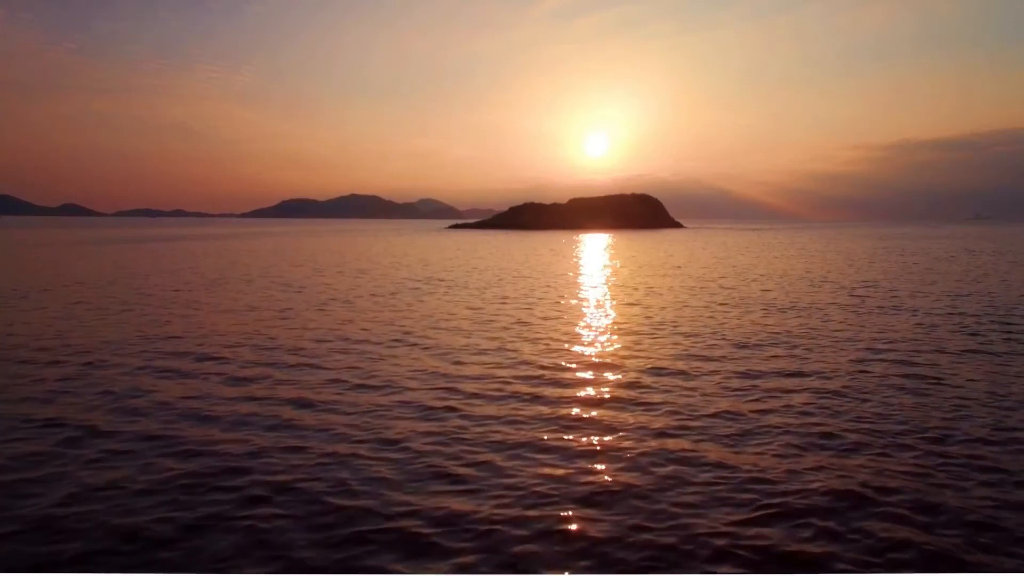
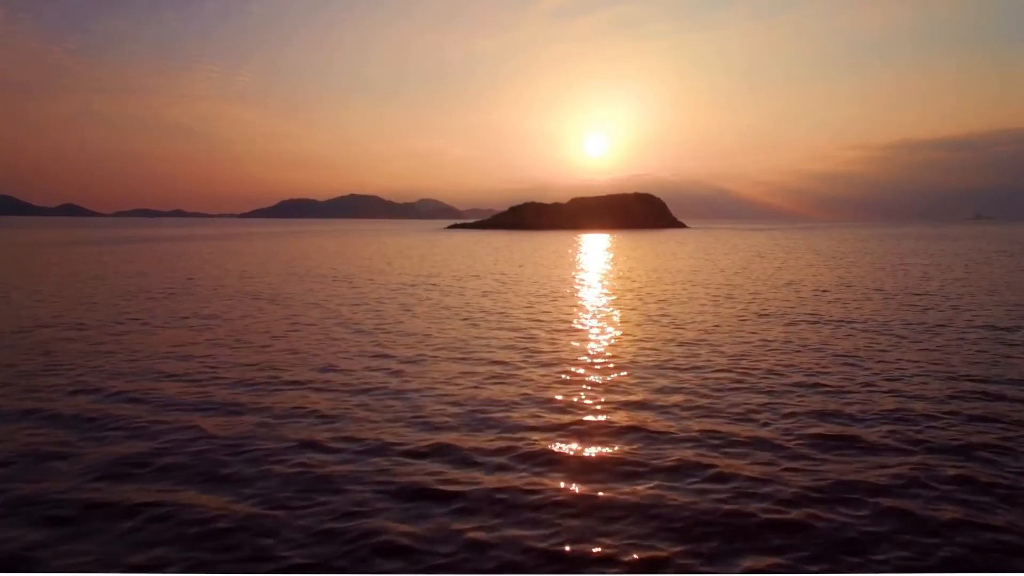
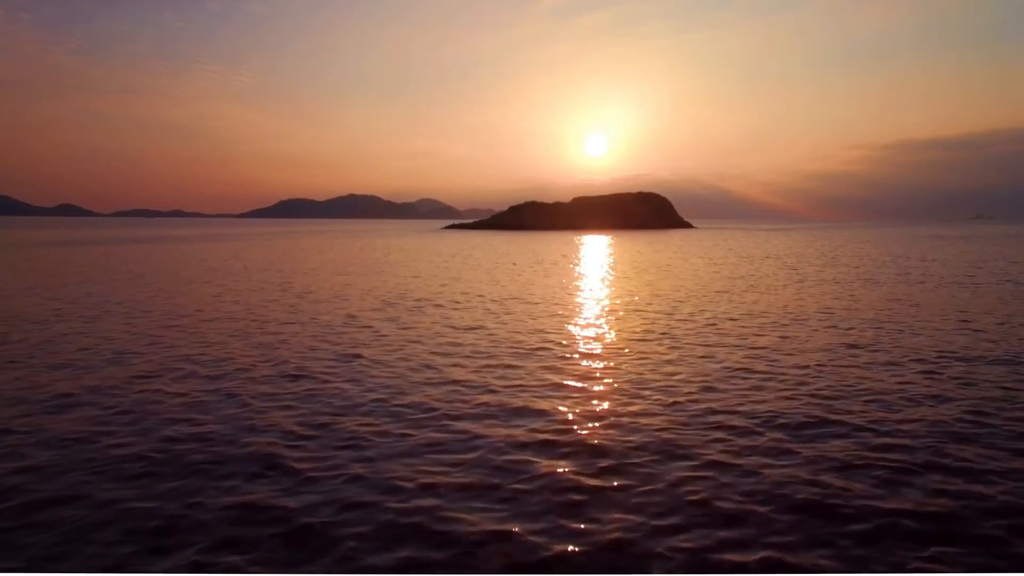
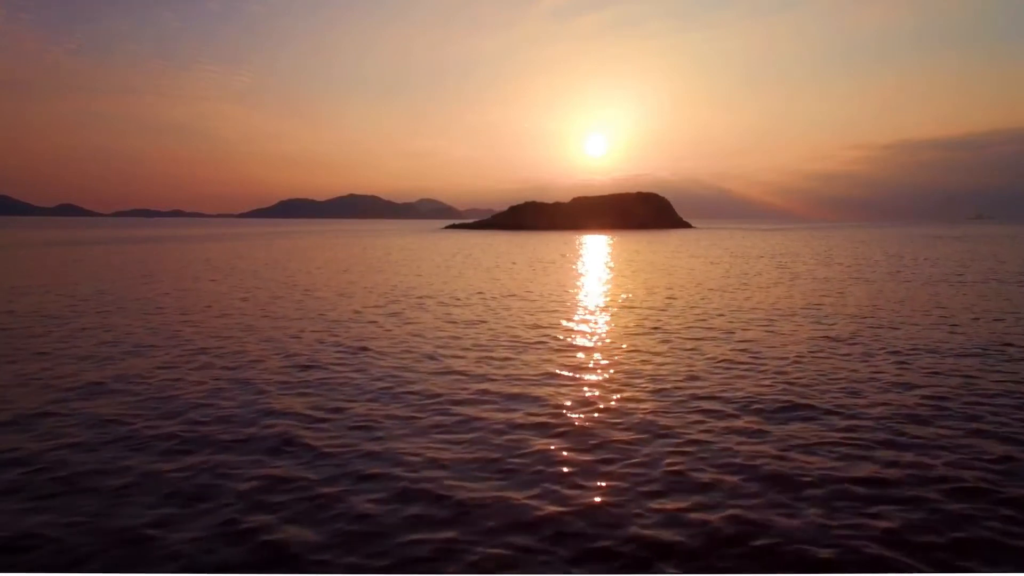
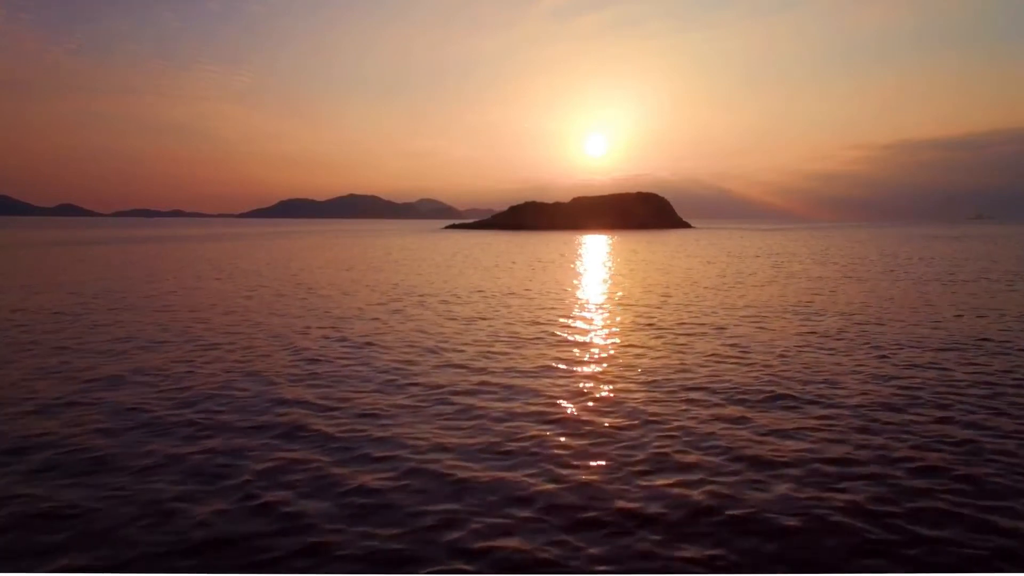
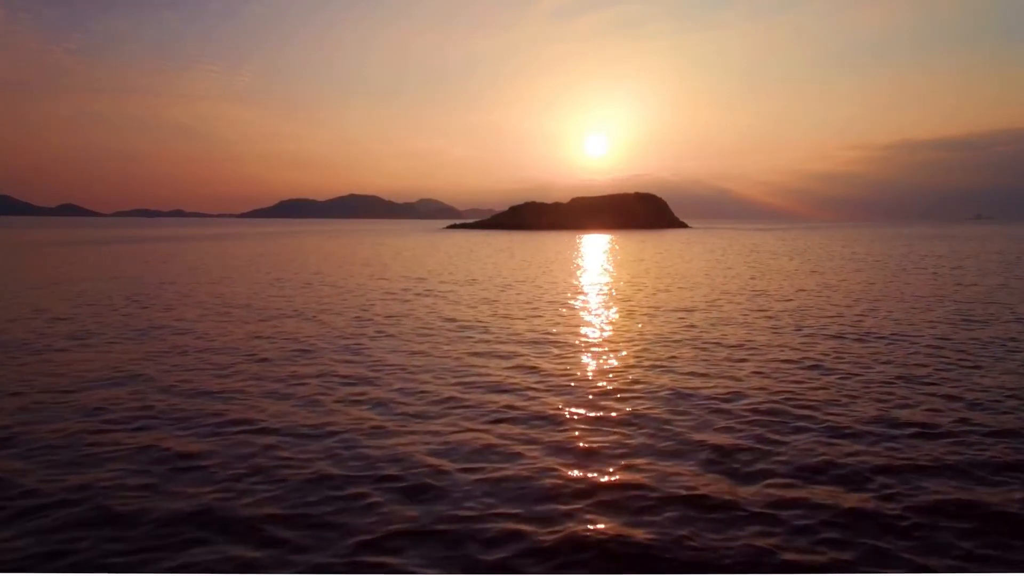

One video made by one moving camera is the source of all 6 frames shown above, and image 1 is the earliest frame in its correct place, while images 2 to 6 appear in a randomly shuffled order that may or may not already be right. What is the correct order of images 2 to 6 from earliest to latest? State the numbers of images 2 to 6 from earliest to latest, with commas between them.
2, 6, 5, 4, 3
